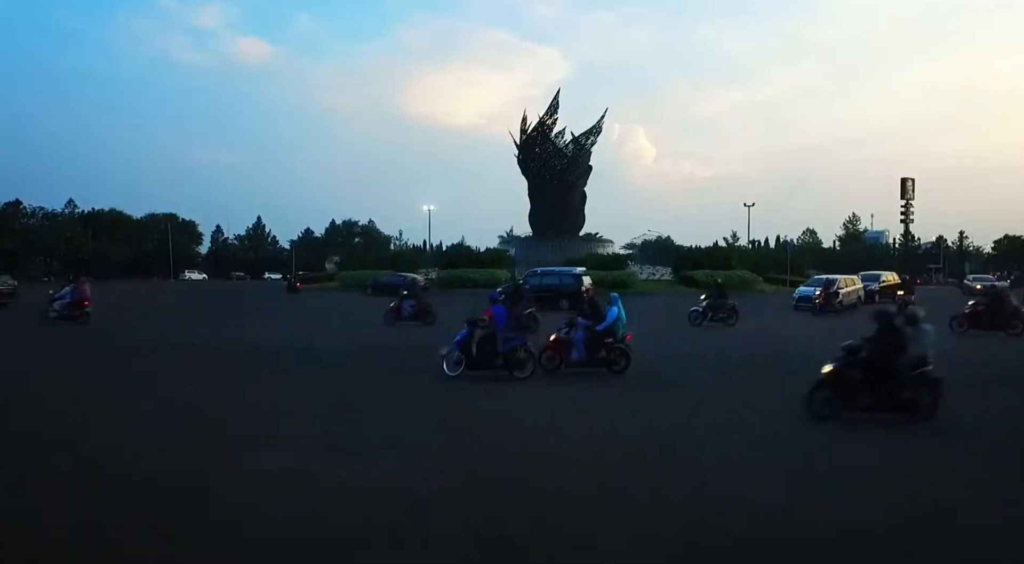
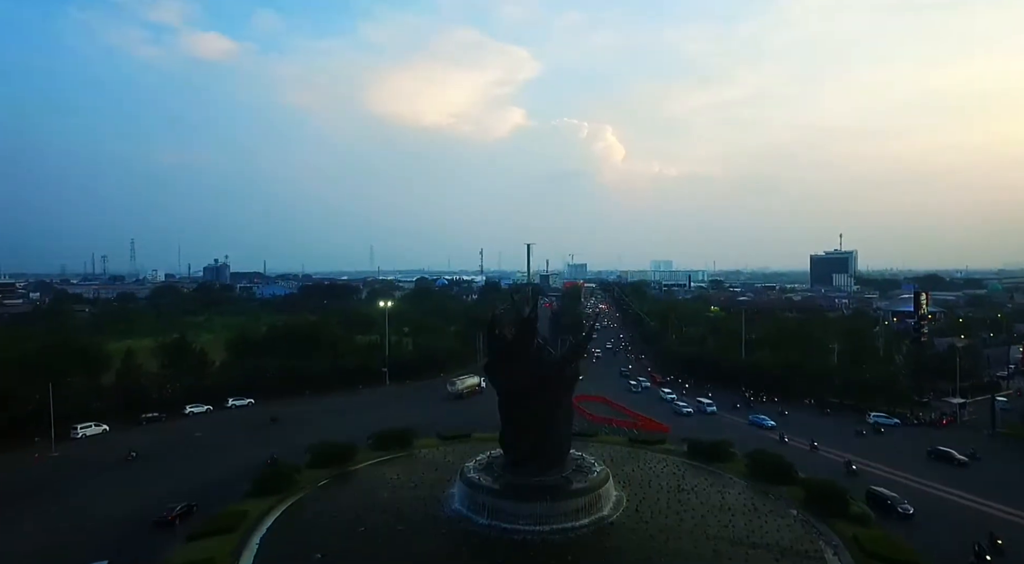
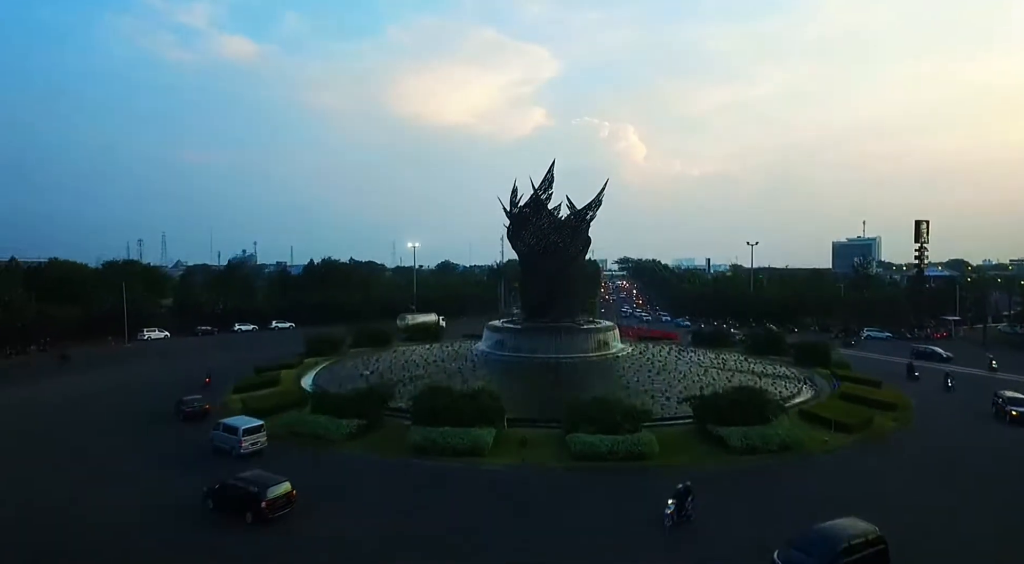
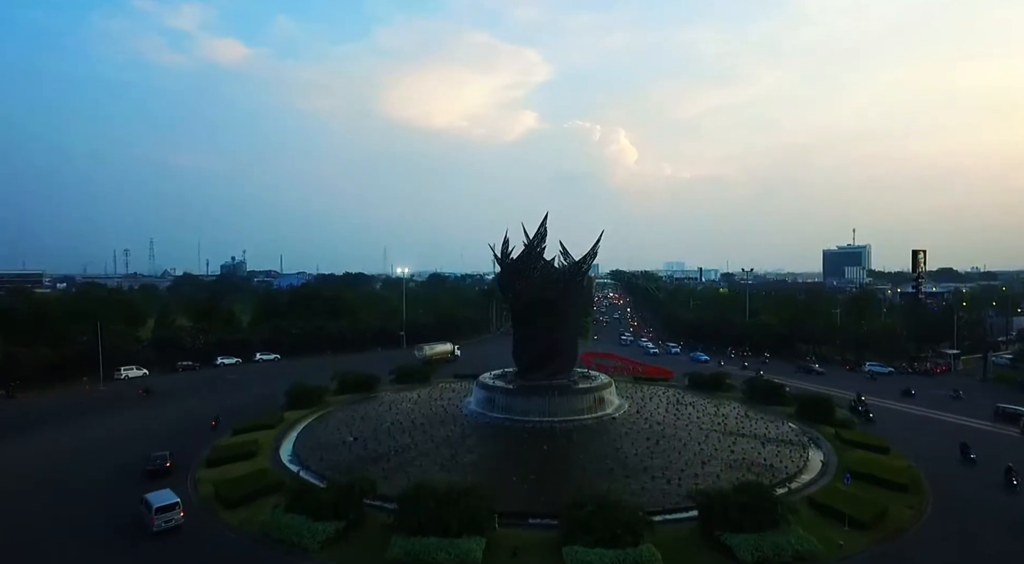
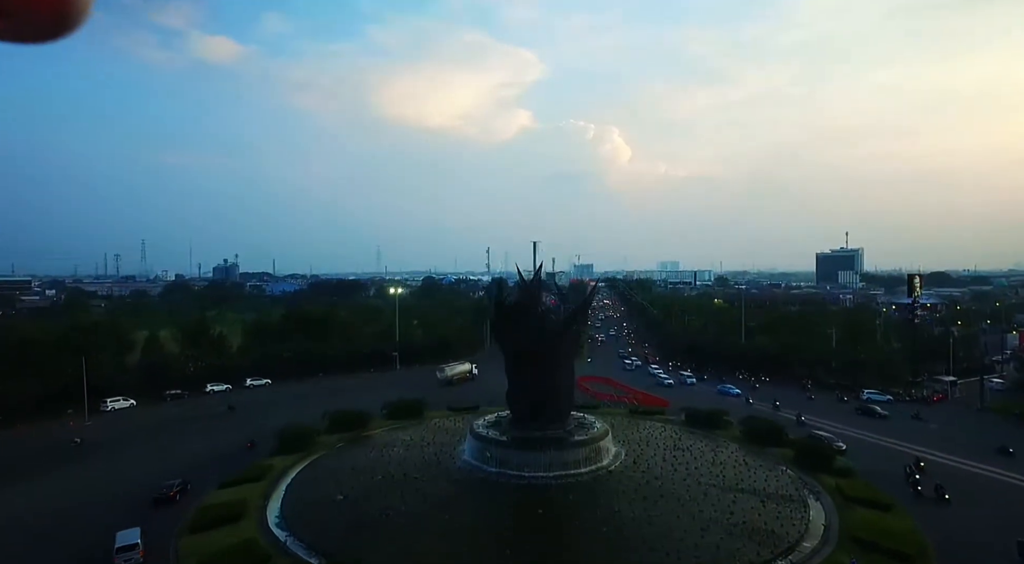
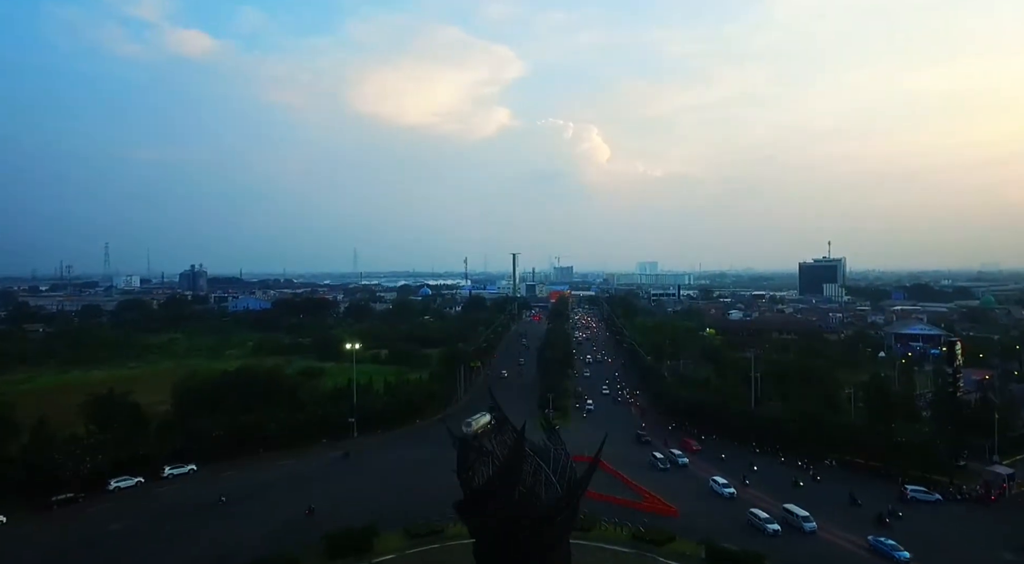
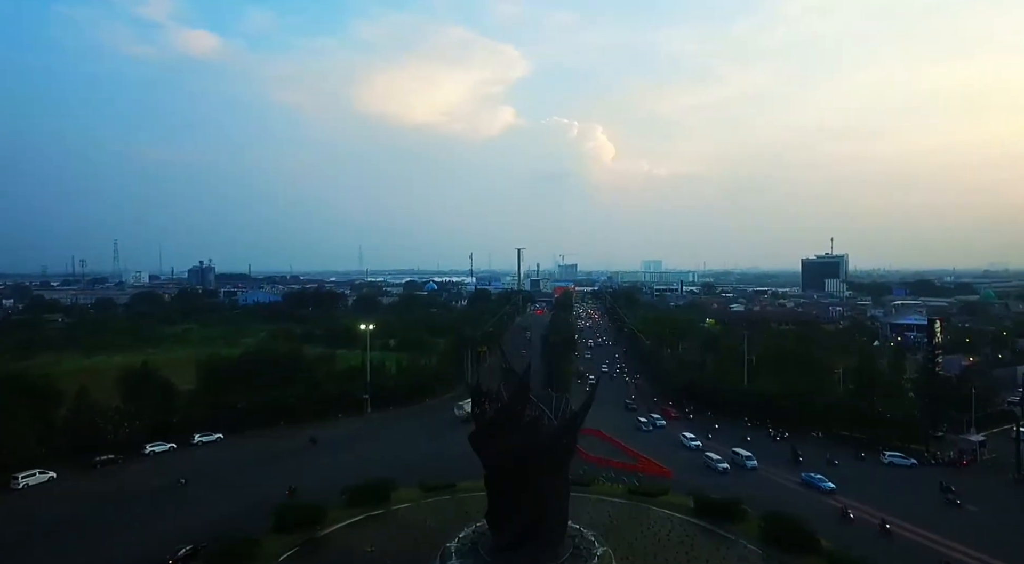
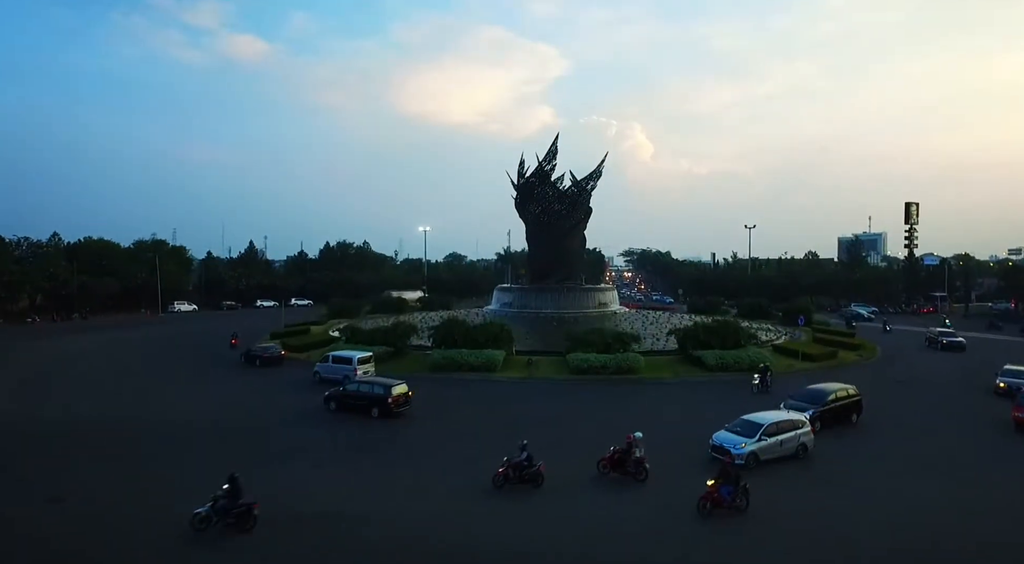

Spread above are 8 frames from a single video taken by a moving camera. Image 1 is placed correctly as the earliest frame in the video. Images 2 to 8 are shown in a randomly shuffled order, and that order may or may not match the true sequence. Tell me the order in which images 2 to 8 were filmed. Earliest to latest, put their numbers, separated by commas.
8, 3, 4, 5, 2, 7, 6
